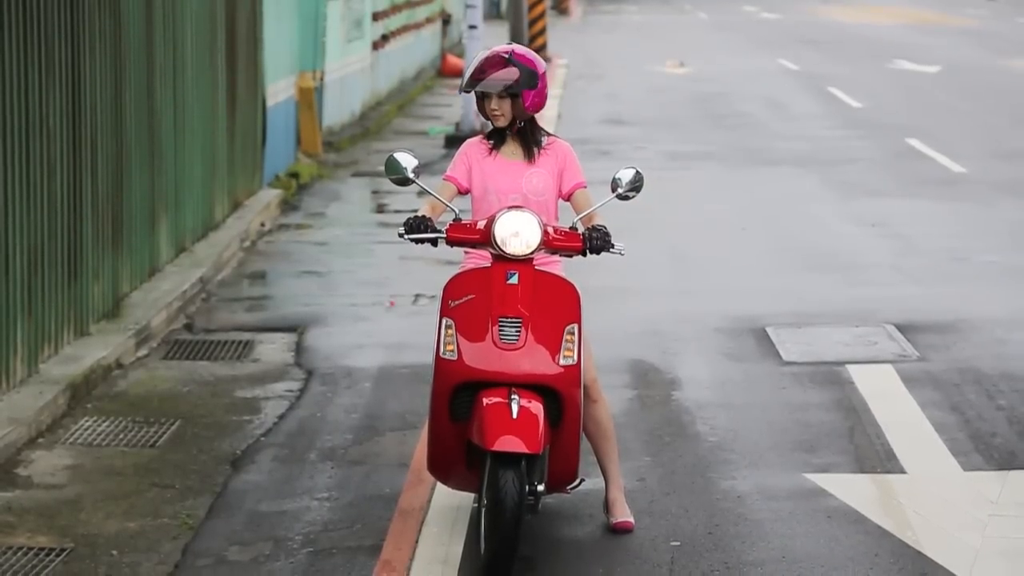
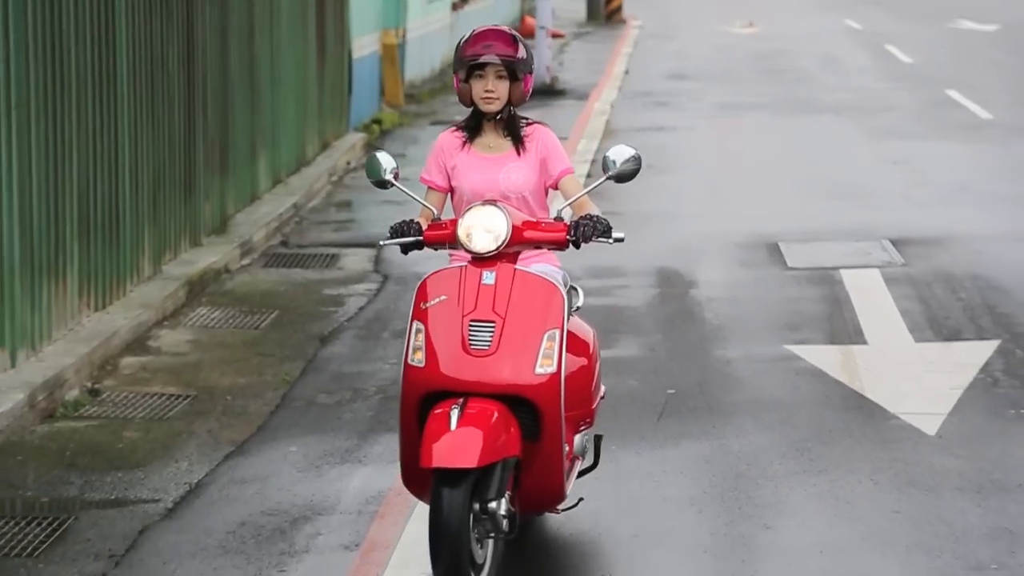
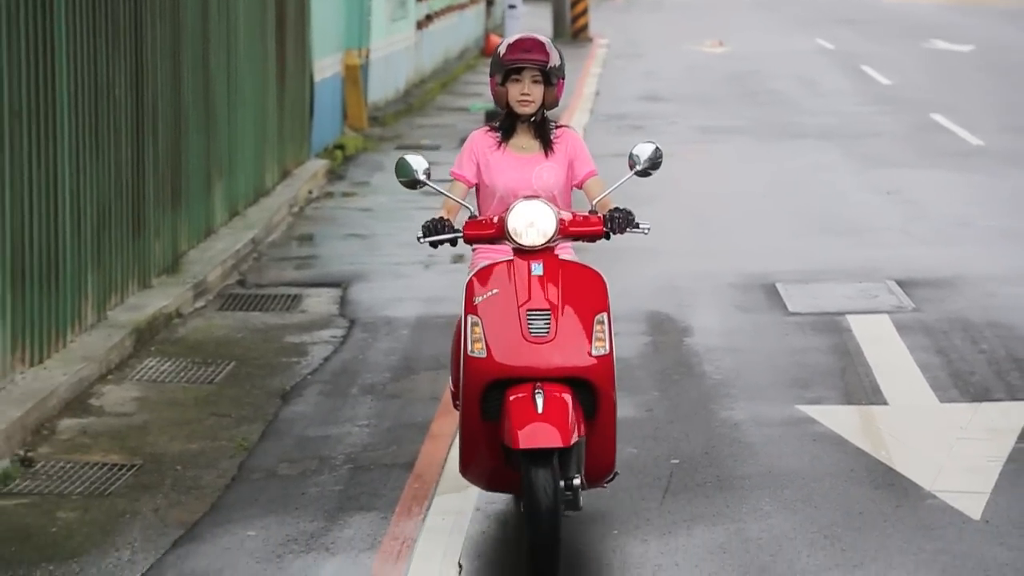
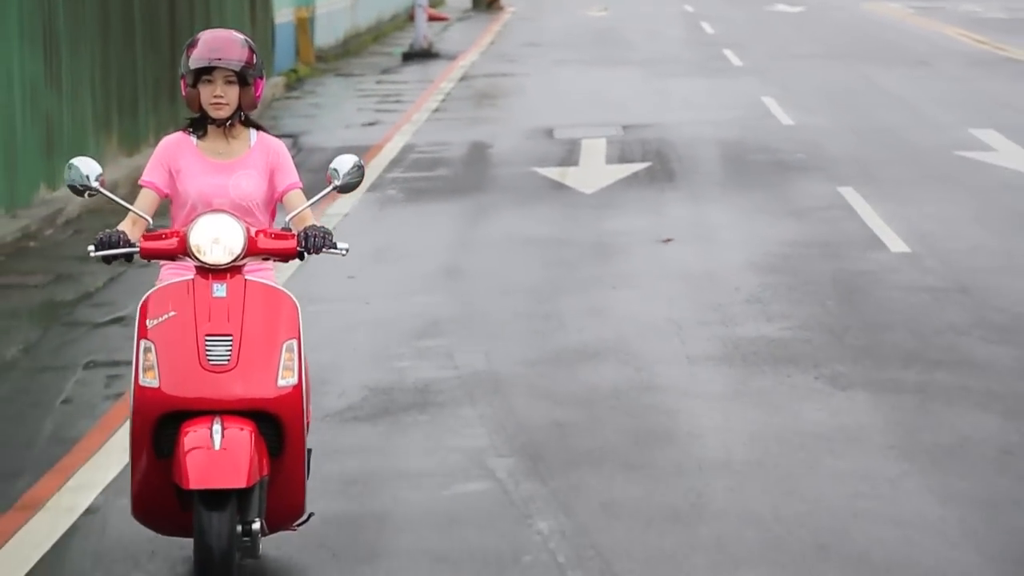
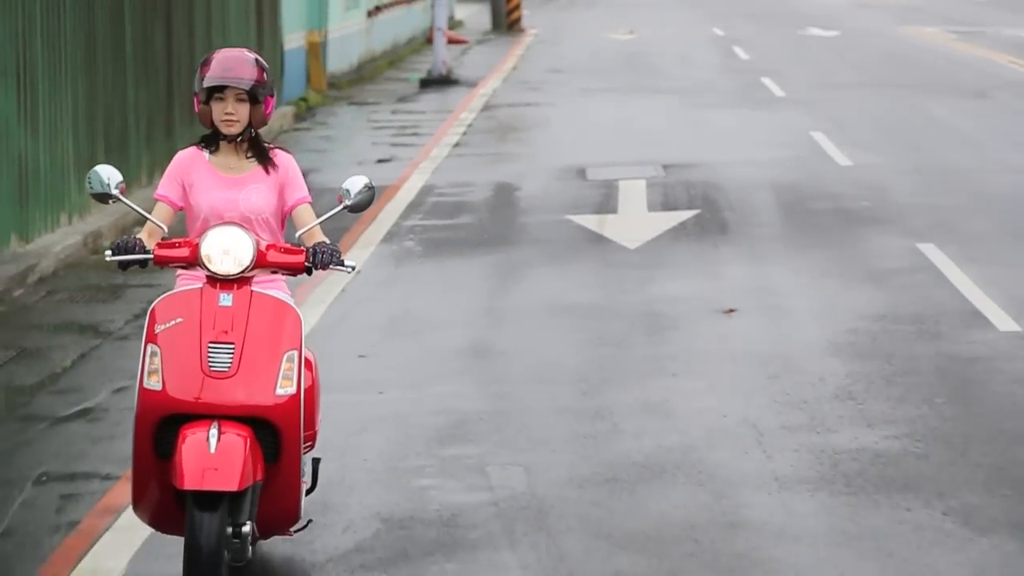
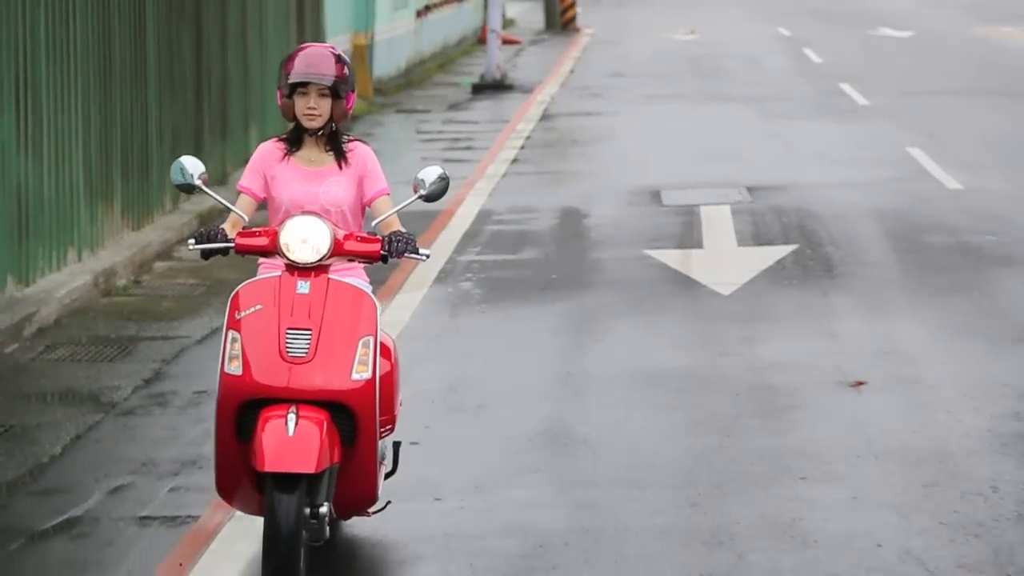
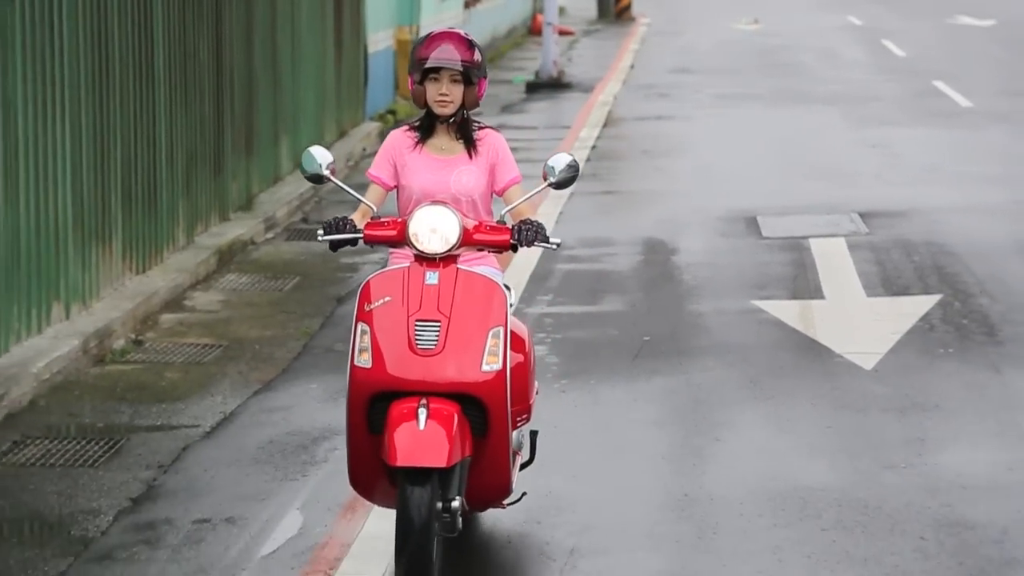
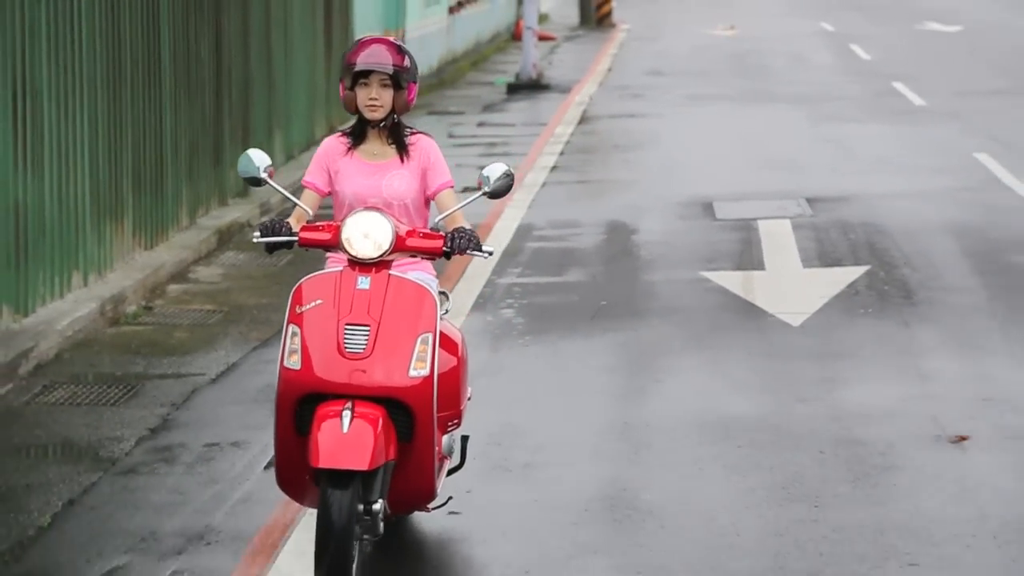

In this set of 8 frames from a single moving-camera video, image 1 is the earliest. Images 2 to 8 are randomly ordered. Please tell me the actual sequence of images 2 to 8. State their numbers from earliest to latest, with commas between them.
3, 2, 7, 8, 6, 5, 4
